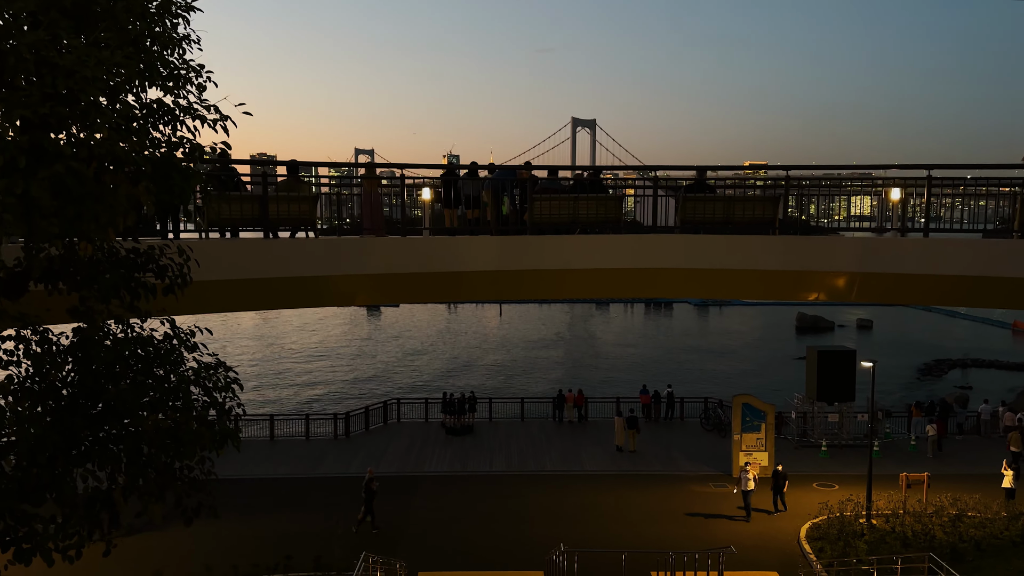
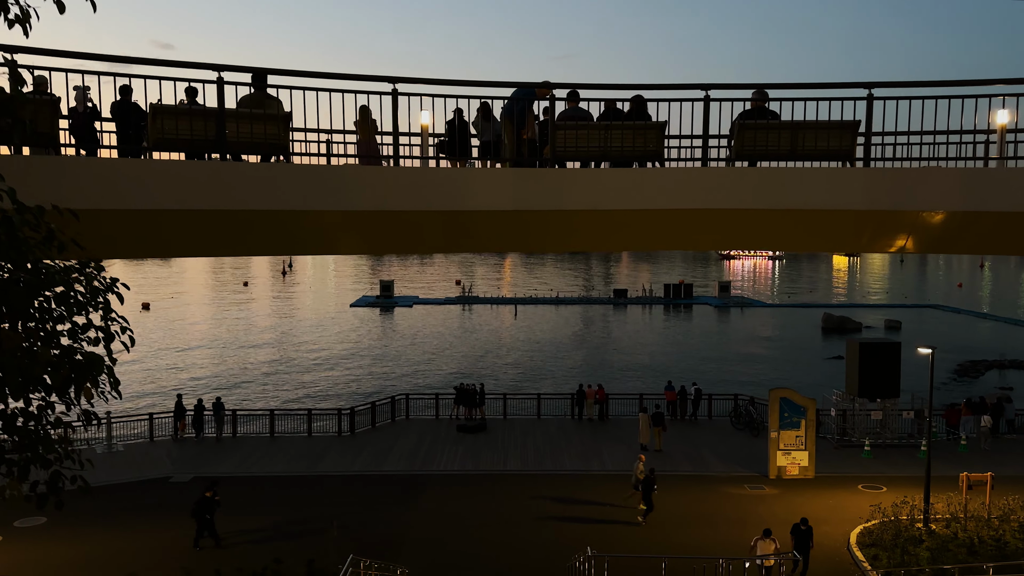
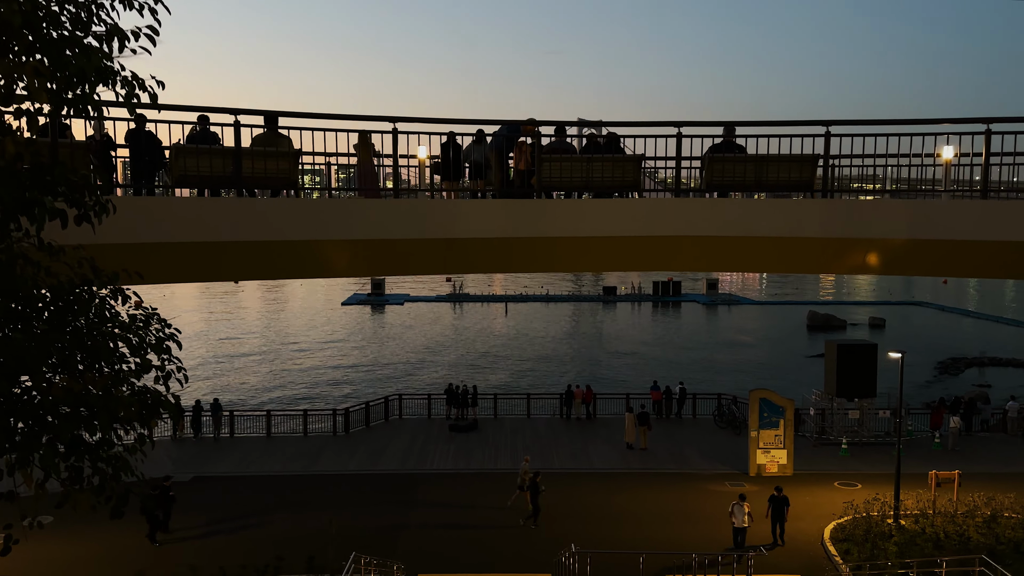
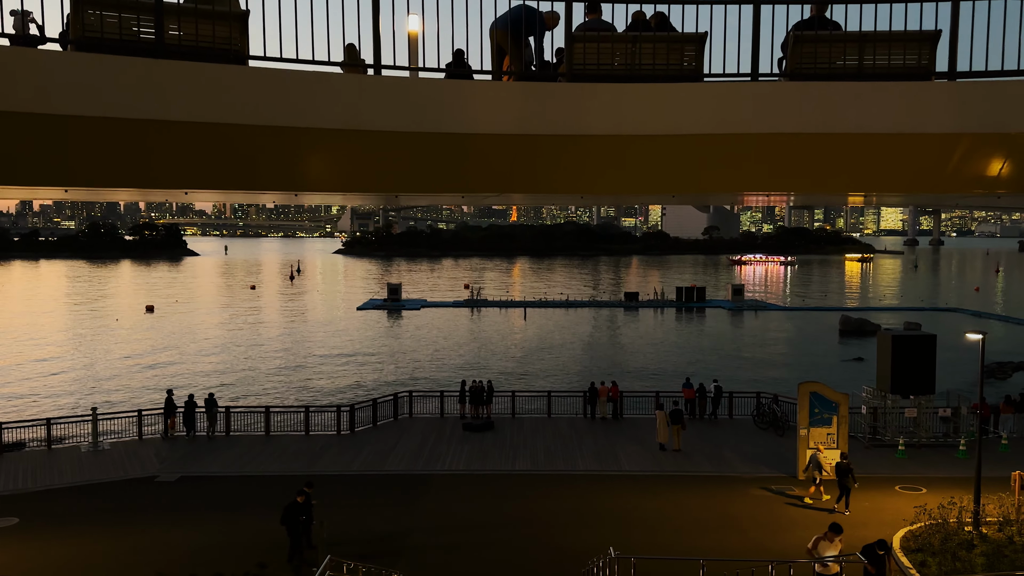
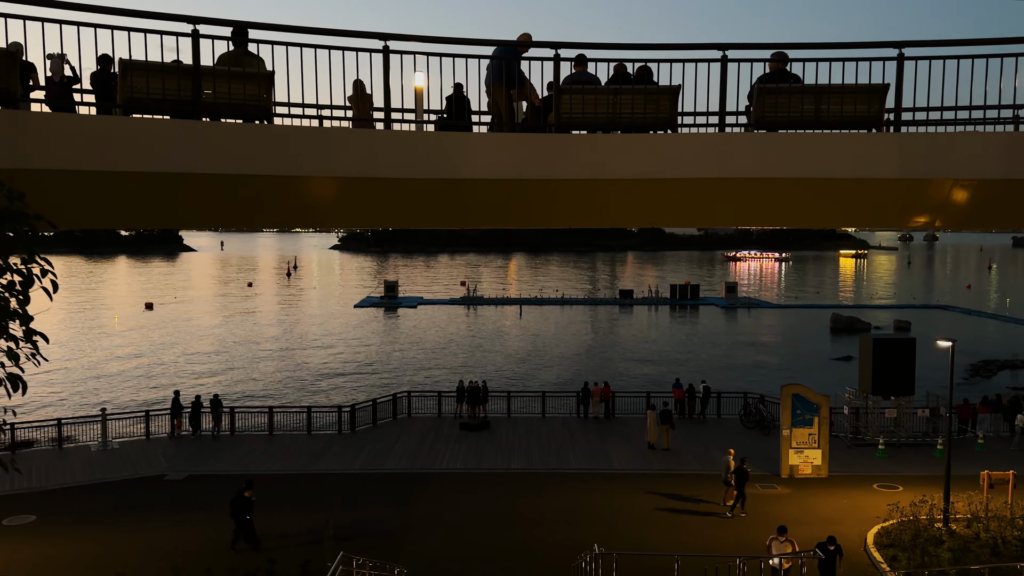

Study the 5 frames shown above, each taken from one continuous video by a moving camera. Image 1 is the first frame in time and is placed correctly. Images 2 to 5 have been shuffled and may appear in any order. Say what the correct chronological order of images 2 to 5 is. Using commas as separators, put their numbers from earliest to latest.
3, 2, 5, 4
